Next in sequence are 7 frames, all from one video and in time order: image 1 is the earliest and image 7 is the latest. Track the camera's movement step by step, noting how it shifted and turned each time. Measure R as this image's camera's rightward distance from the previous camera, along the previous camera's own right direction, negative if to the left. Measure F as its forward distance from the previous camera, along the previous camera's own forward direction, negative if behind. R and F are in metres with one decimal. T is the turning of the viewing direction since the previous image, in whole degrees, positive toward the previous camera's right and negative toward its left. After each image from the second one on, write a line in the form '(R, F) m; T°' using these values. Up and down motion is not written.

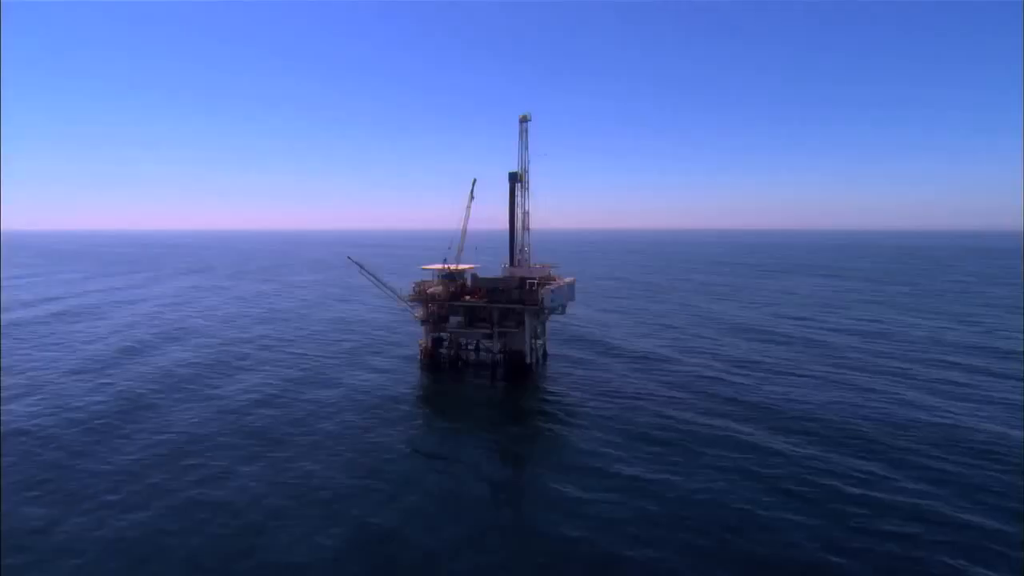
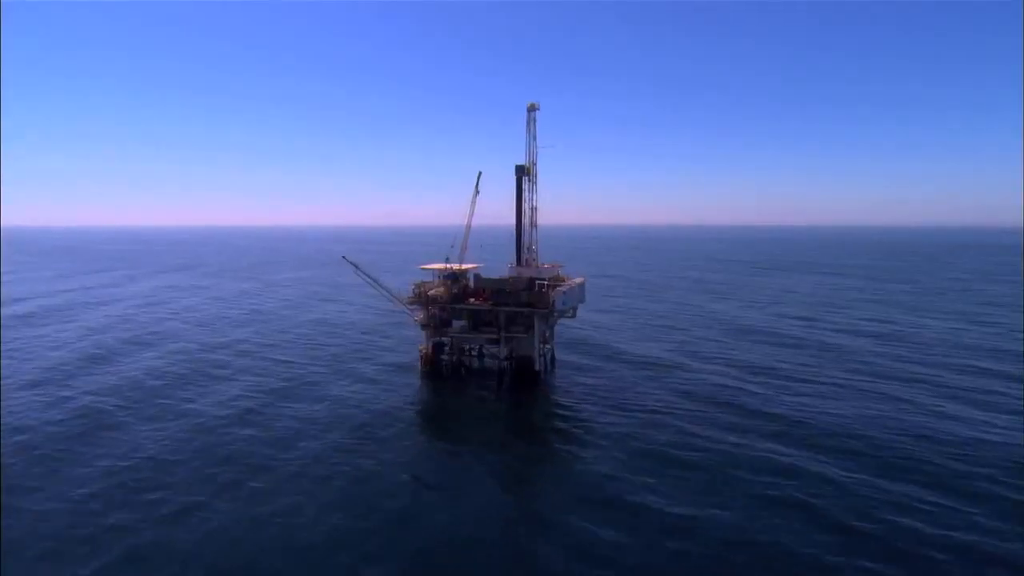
(-0.6, +4.2) m; 0°
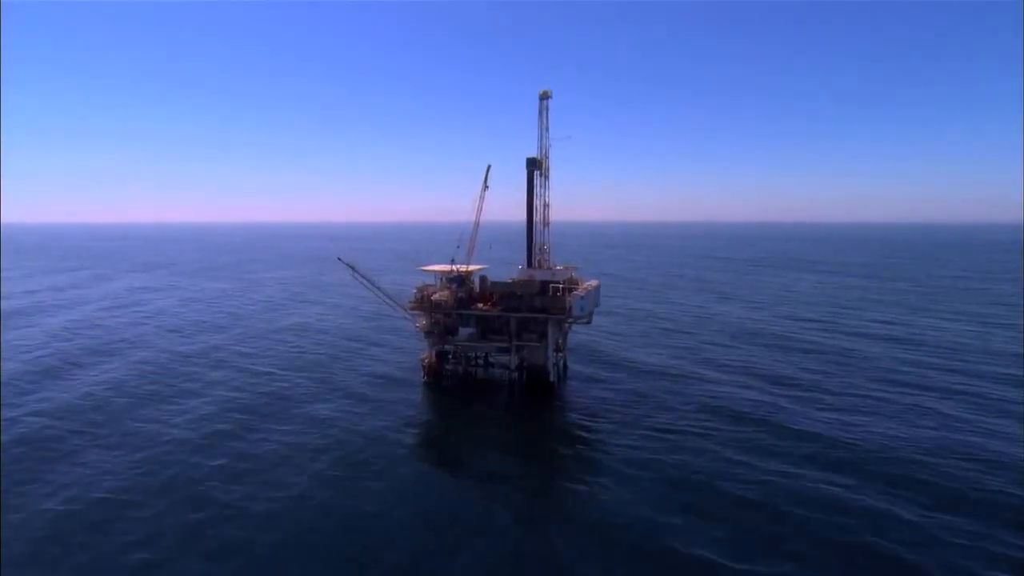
(-0.9, +4.7) m; +1°
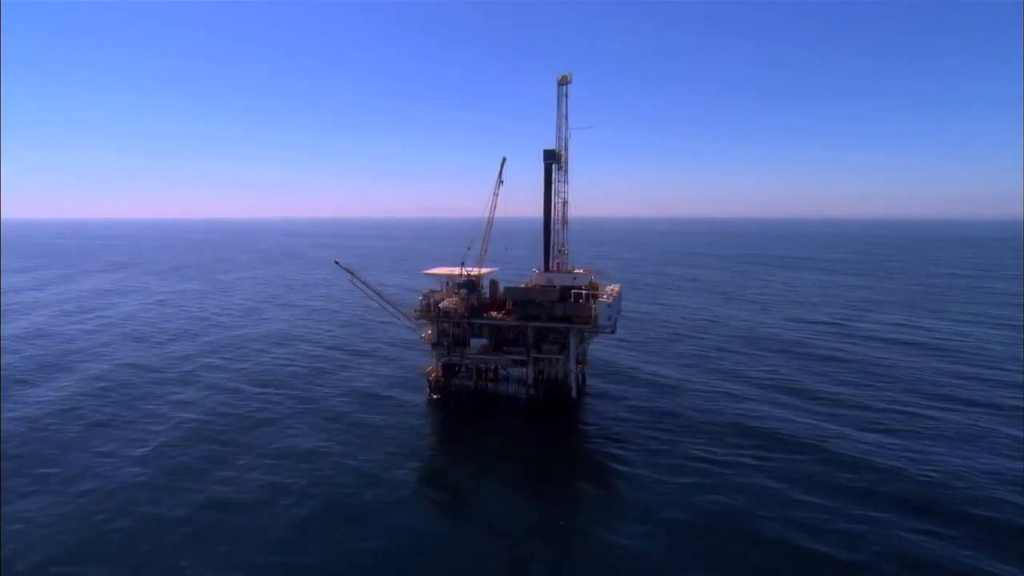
(-1.3, +5.9) m; +1°
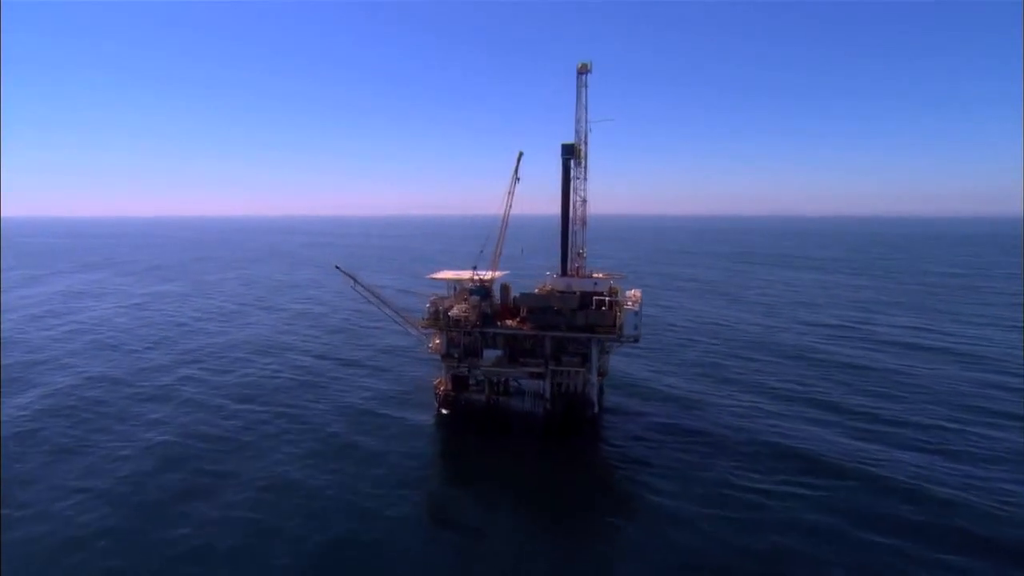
(-1.0, +4.2) m; +1°
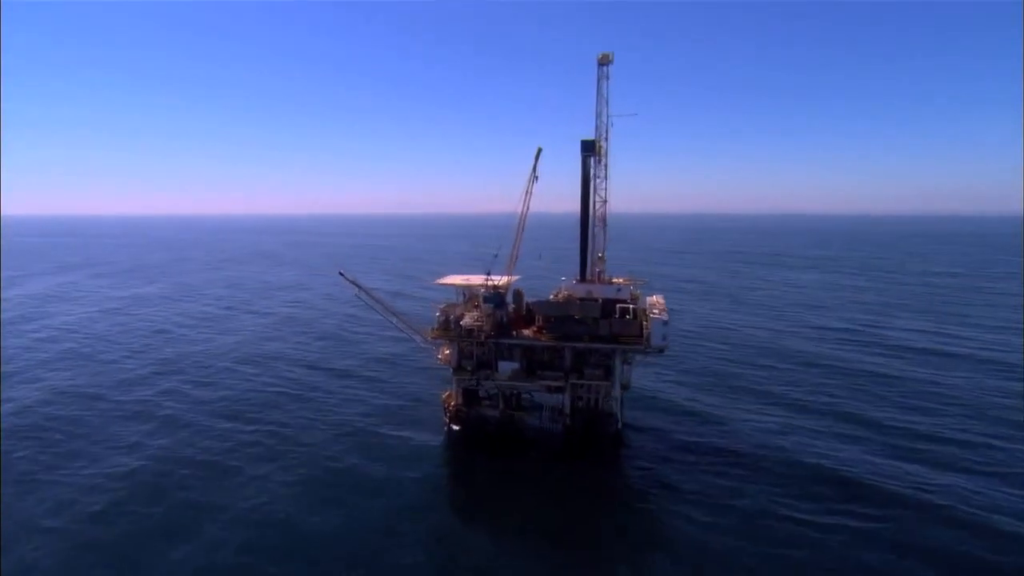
(-0.9, +3.7) m; +1°
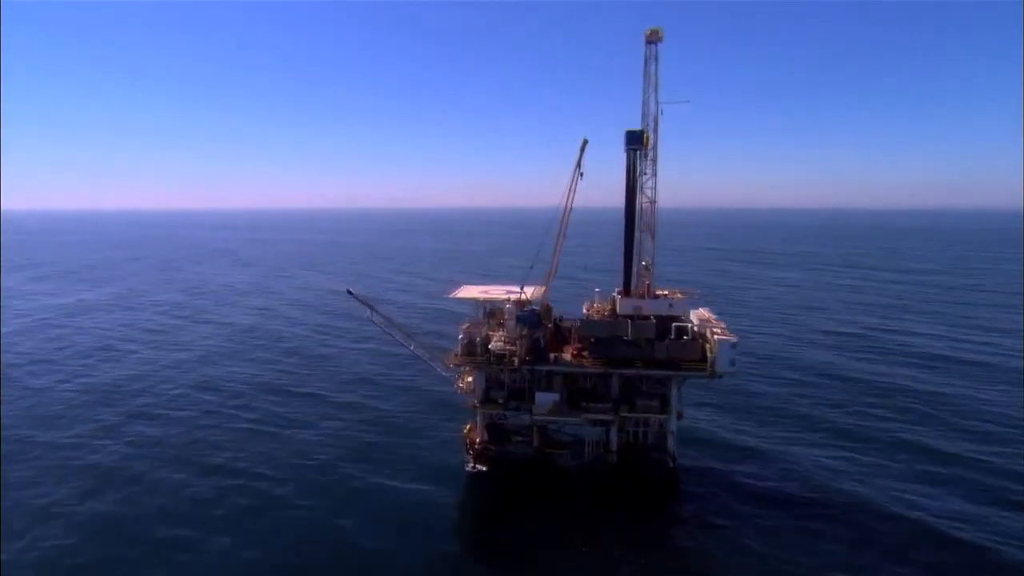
(-1.8, +7.1) m; +2°
